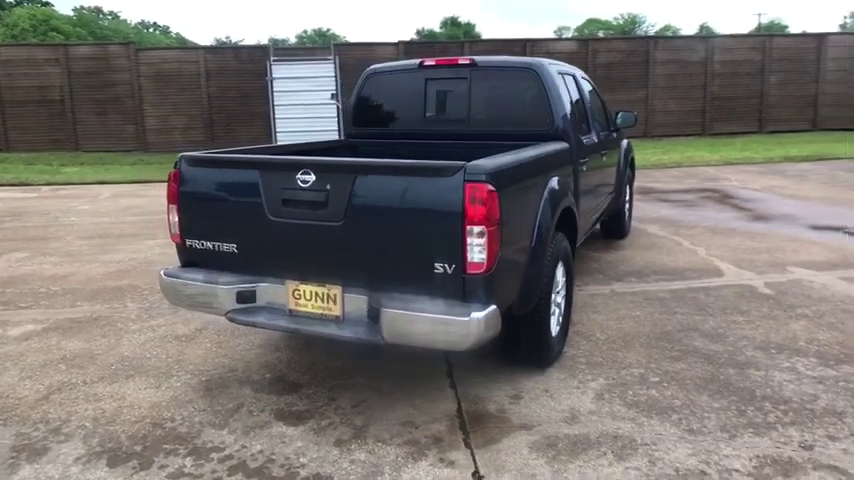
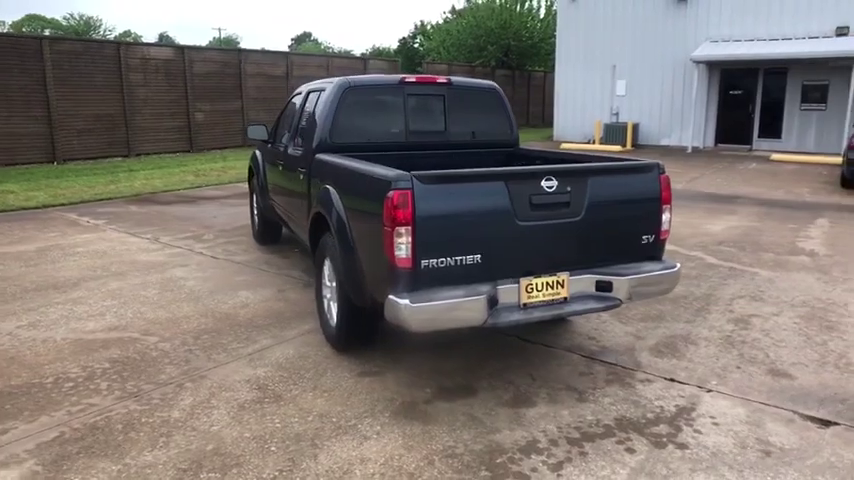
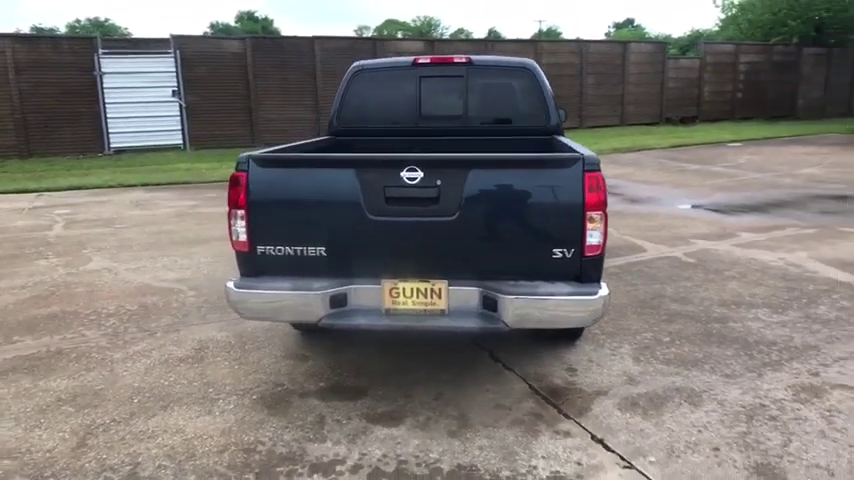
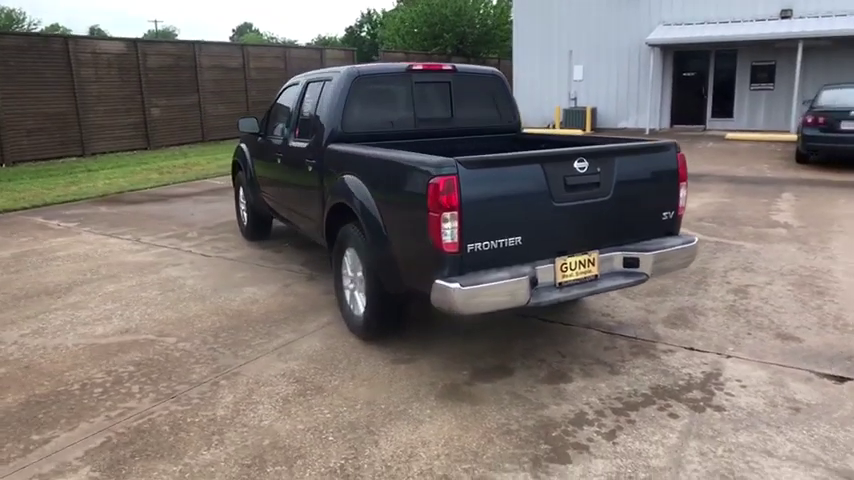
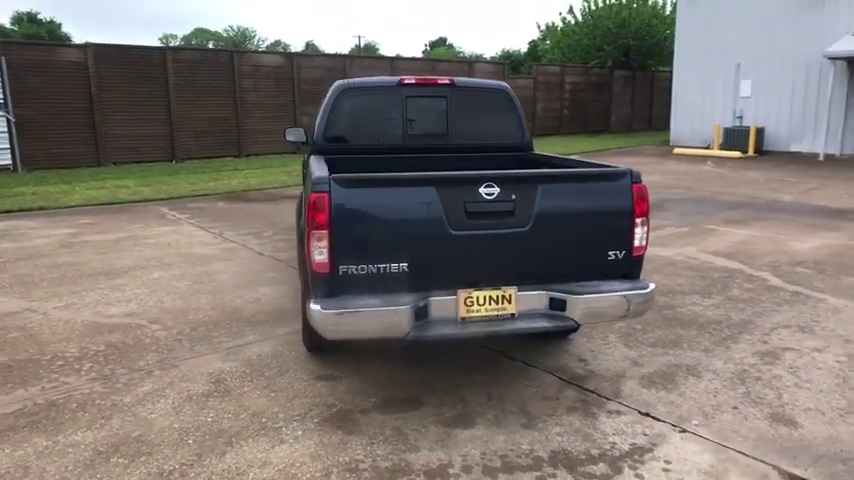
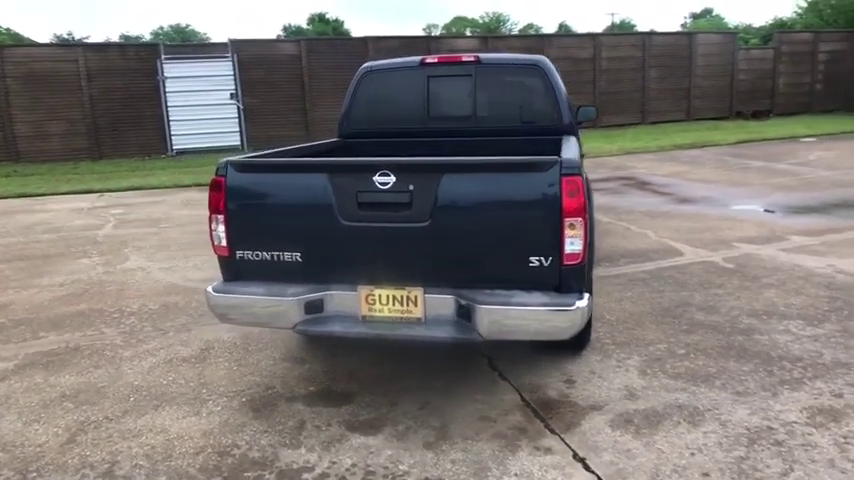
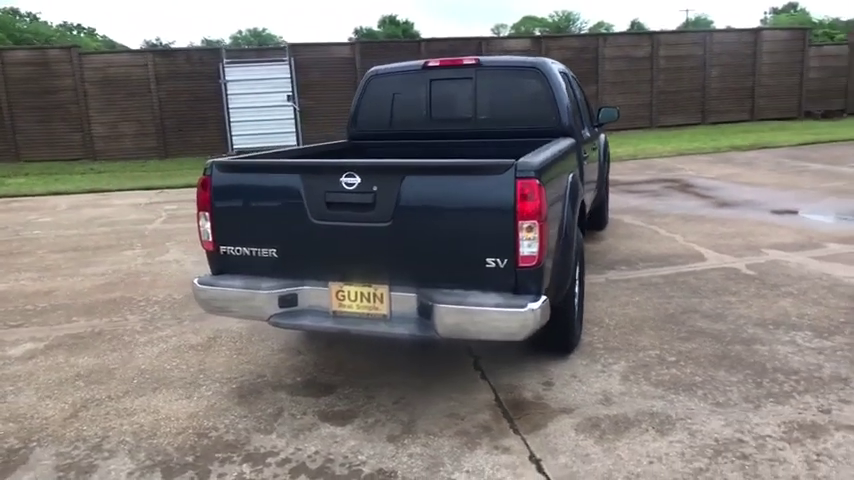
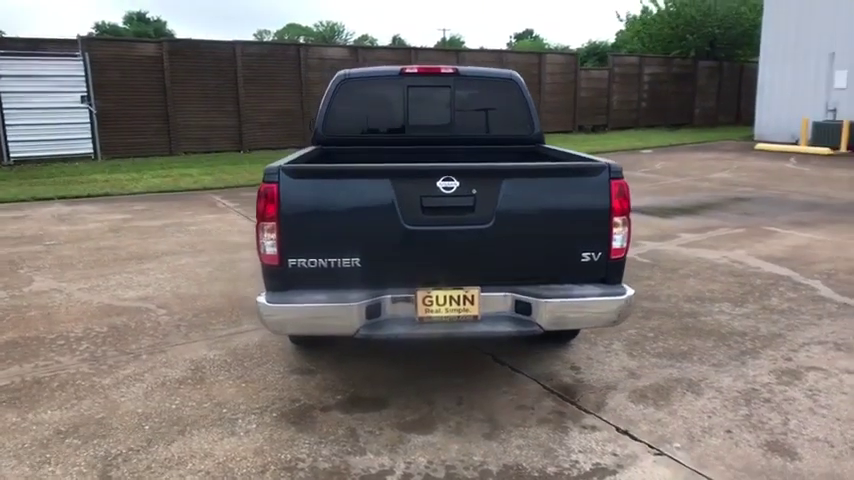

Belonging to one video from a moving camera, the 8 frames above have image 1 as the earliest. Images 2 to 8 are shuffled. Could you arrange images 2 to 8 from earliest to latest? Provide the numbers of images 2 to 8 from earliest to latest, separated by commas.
7, 6, 3, 8, 5, 2, 4
